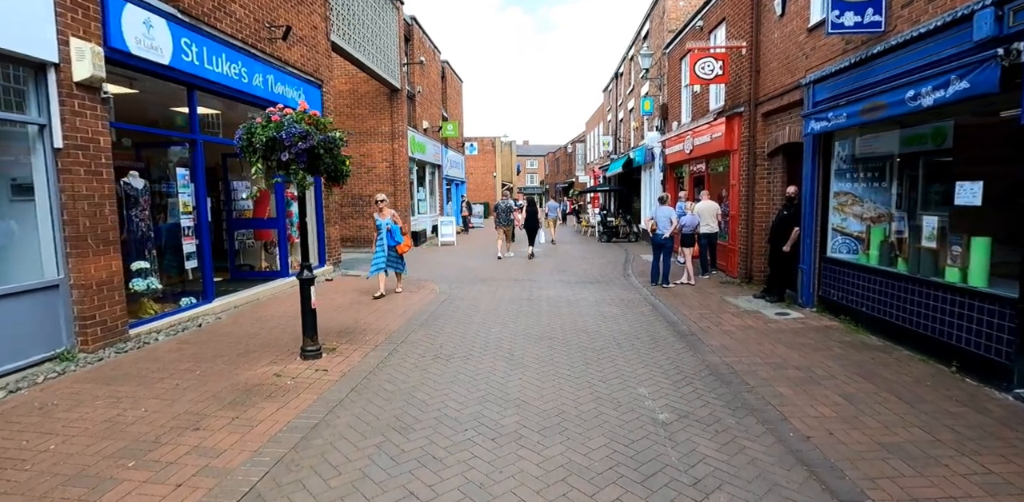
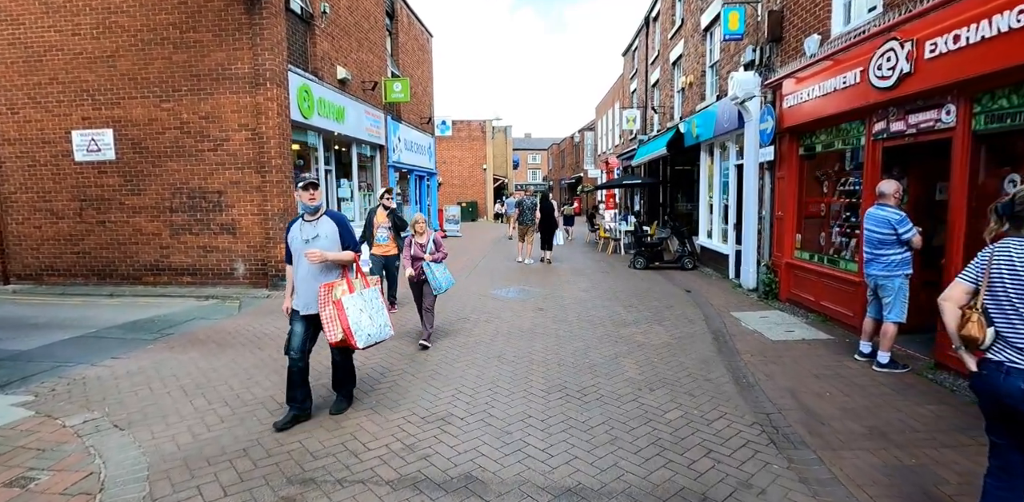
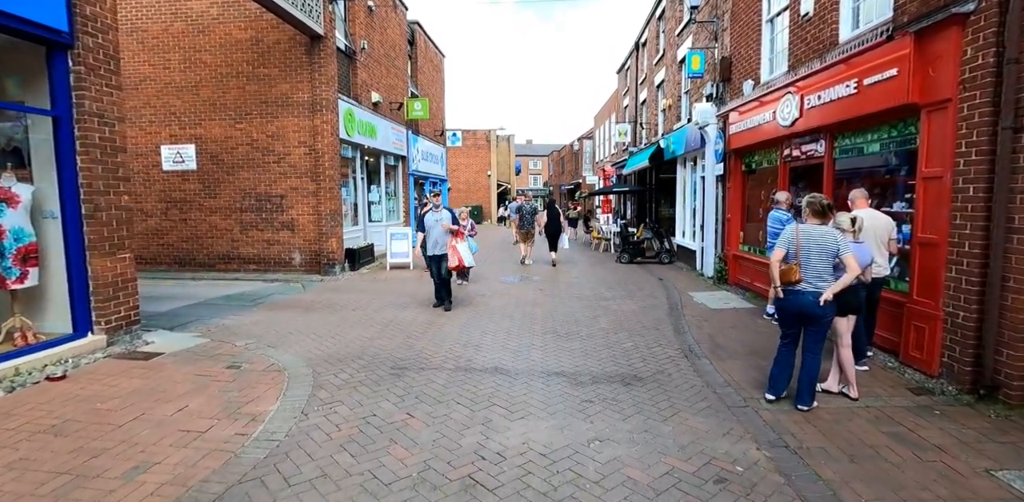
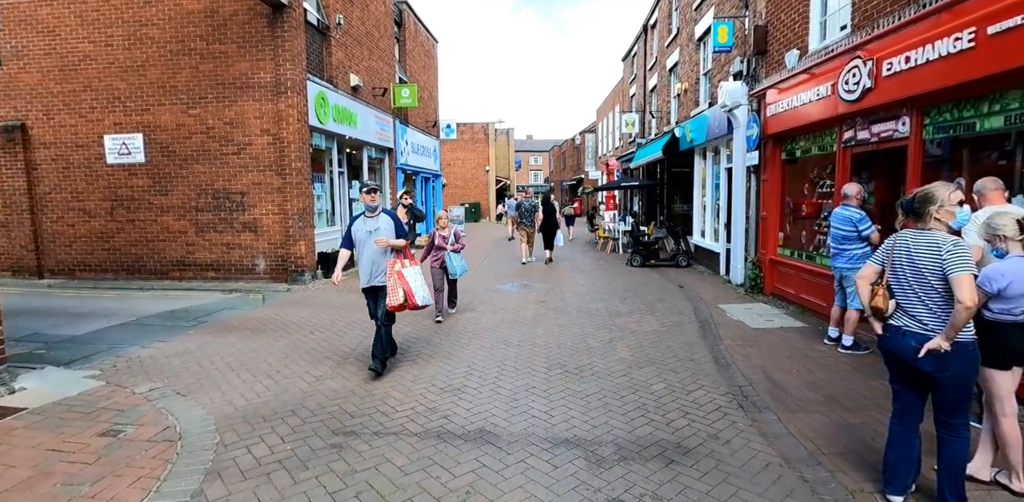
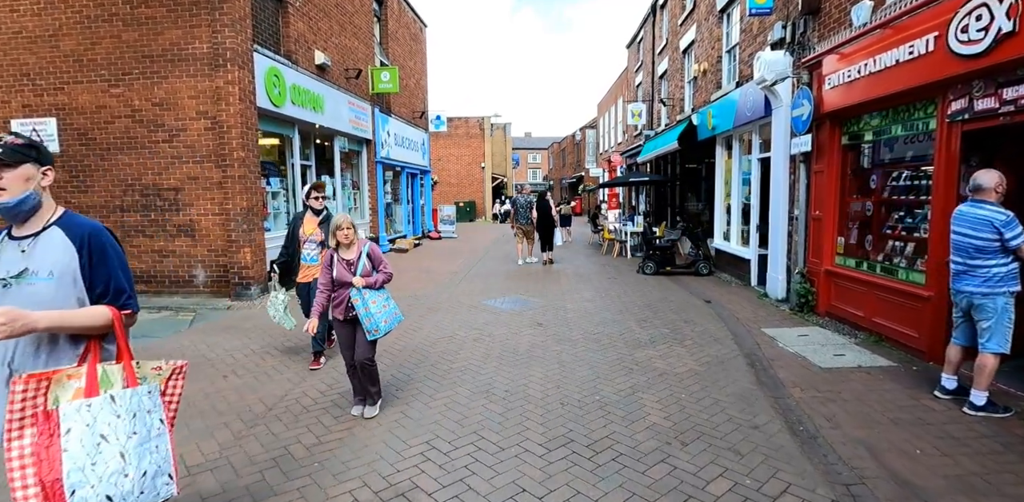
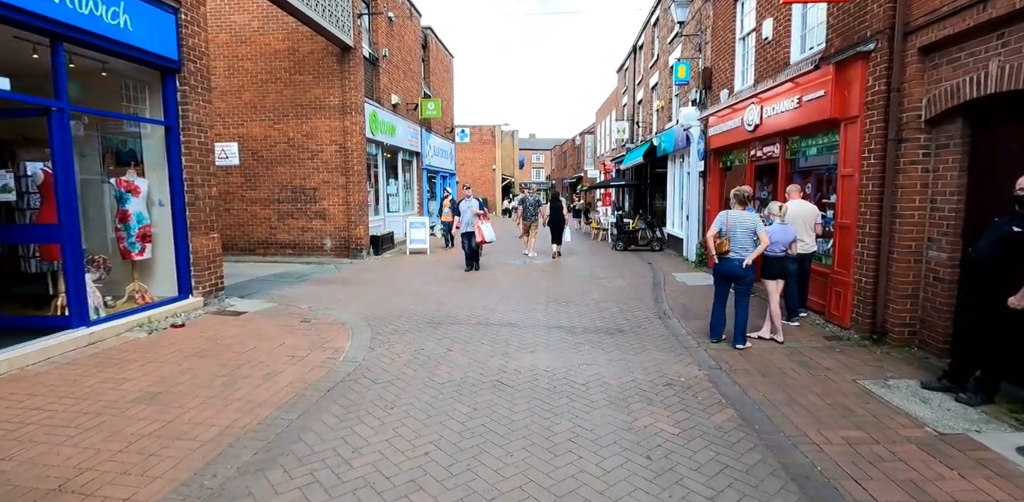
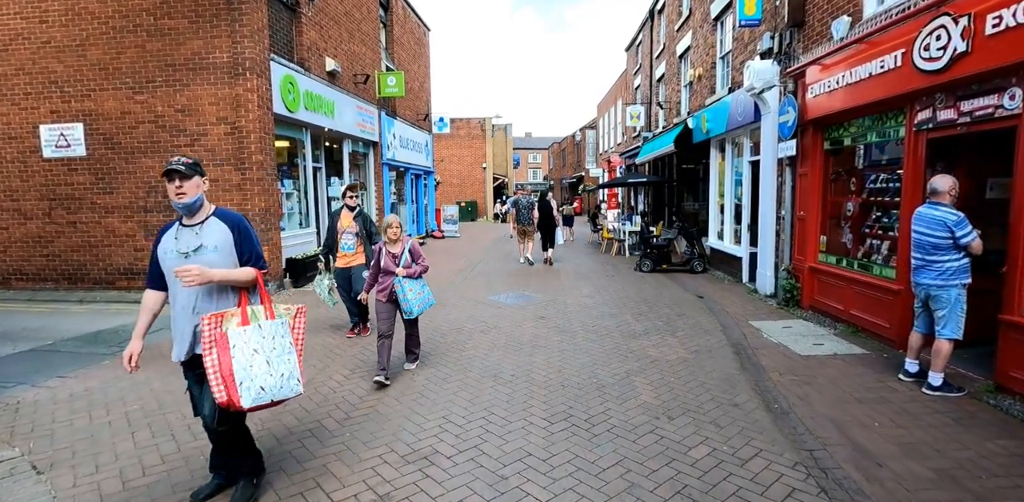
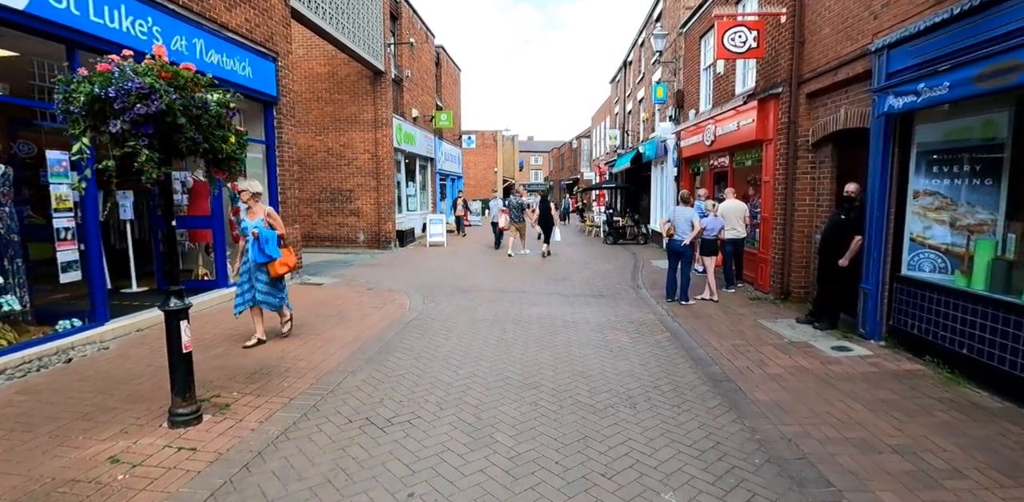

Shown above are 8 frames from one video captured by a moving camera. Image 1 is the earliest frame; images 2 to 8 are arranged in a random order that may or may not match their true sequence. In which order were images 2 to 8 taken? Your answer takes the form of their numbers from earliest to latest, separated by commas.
8, 6, 3, 4, 2, 7, 5
